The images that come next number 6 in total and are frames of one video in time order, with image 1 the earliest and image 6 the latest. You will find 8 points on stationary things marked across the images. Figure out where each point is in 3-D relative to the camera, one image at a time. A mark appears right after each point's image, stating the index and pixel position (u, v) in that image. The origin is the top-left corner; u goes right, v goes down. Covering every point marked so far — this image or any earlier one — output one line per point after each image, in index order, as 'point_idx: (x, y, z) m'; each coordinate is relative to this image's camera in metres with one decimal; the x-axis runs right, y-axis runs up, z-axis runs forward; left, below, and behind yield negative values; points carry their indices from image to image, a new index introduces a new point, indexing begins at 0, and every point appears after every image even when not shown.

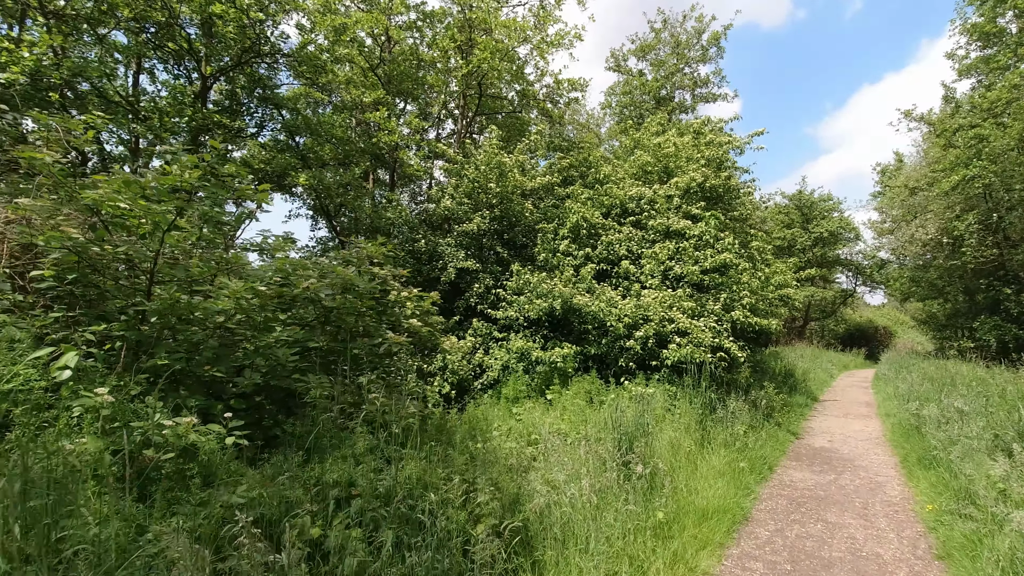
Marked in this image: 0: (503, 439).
0: (-0.1, -1.5, +5.4) m
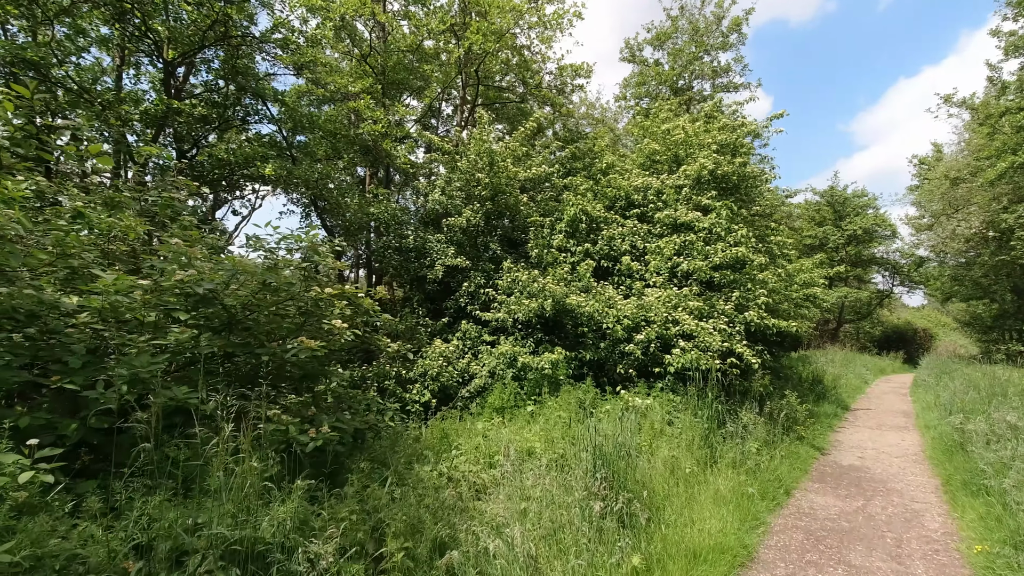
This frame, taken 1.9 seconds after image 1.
0: (-0.4, -1.4, +4.6) m
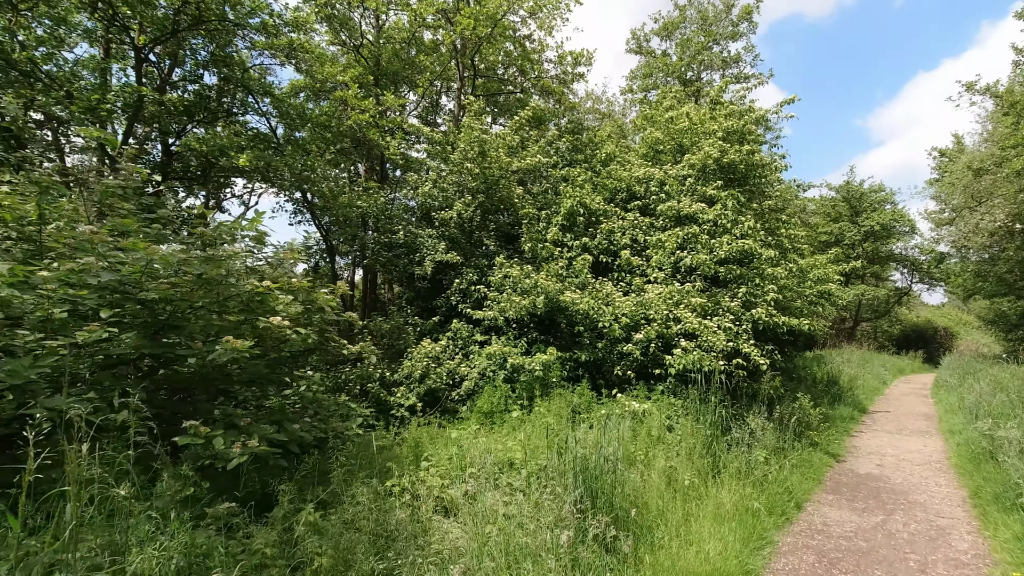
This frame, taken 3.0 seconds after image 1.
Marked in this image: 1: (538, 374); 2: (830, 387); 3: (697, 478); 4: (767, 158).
0: (-0.6, -1.4, +4.2) m
1: (+0.3, -1.1, +7.2) m
2: (+6.6, -2.1, +11.8) m
3: (+1.8, -1.8, +5.4) m
4: (+4.3, +2.2, +9.5) m
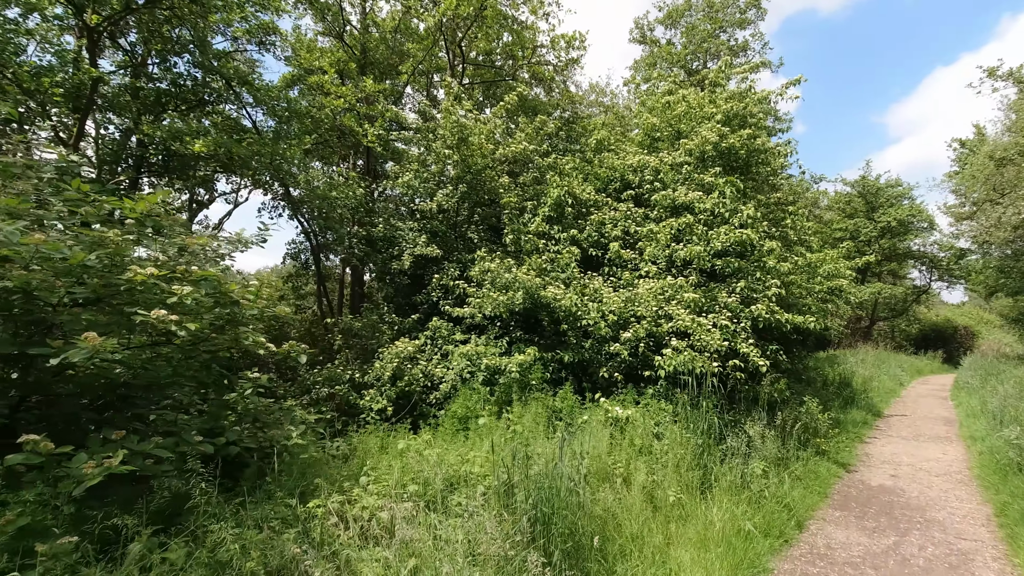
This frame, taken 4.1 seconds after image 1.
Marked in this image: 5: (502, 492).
0: (-1.0, -1.3, +3.6) m
1: (0.0, -1.0, +6.6) m
2: (+6.5, -2.0, +11.1) m
3: (+1.5, -1.8, +4.8) m
4: (+4.1, +2.3, +8.9) m
5: (-0.1, -1.3, +3.7) m
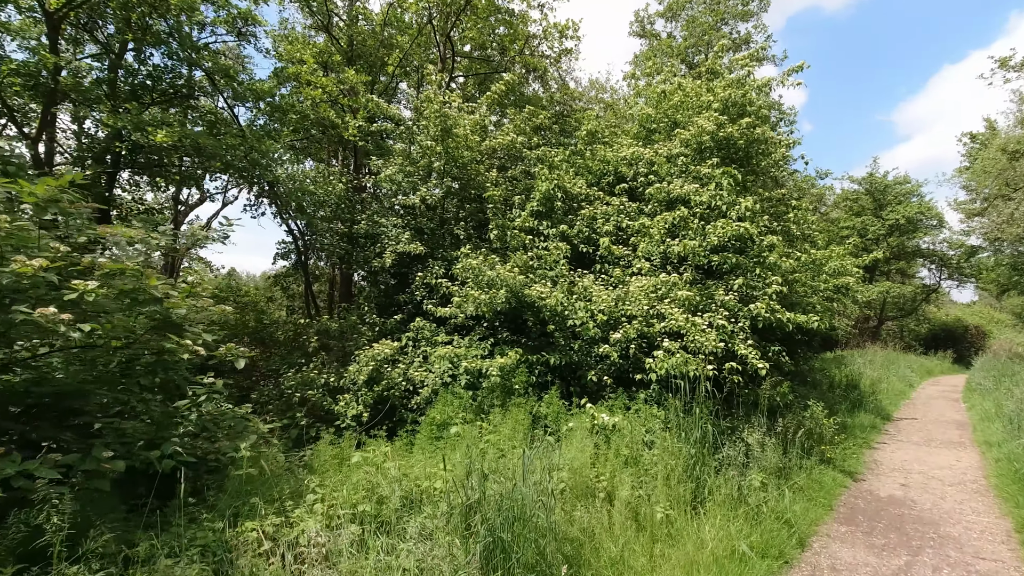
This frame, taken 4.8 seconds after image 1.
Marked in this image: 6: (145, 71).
0: (-1.2, -1.3, +3.2) m
1: (-0.1, -1.0, +6.2) m
2: (+6.3, -1.9, +10.6) m
3: (+1.2, -1.7, +4.4) m
4: (+3.9, +2.3, +8.4) m
5: (-0.3, -1.3, +3.3) m
6: (-6.0, +3.6, +9.2) m
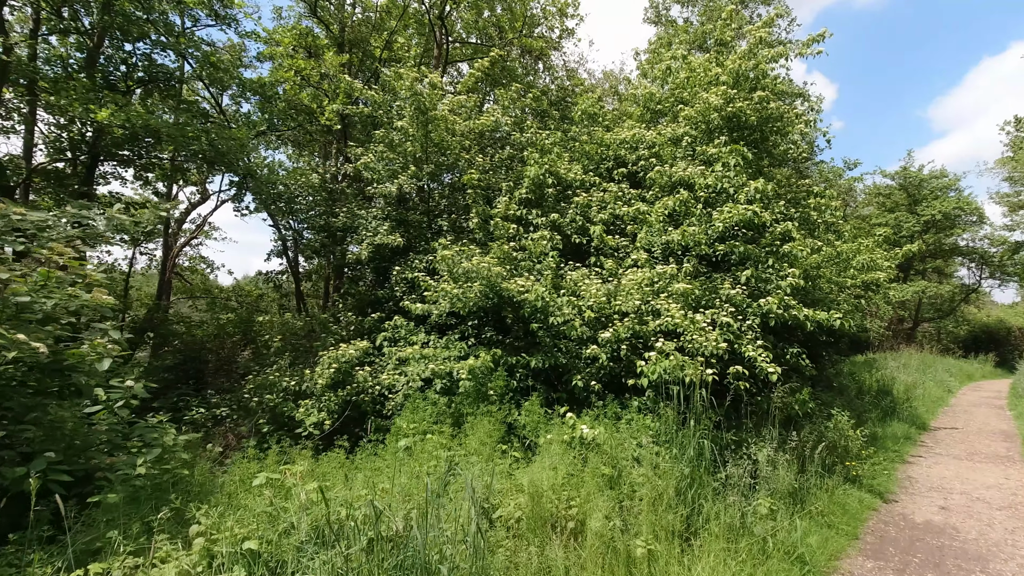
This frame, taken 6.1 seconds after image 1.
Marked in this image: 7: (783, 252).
0: (-1.6, -1.2, +2.6) m
1: (-0.4, -0.9, +5.5) m
2: (+6.3, -1.9, +9.6) m
3: (+0.9, -1.6, +3.6) m
4: (+3.7, +2.4, +7.6) m
5: (-0.7, -1.2, +2.6) m
6: (-6.1, +3.6, +8.8) m
7: (+3.0, +0.4, +6.1) m
